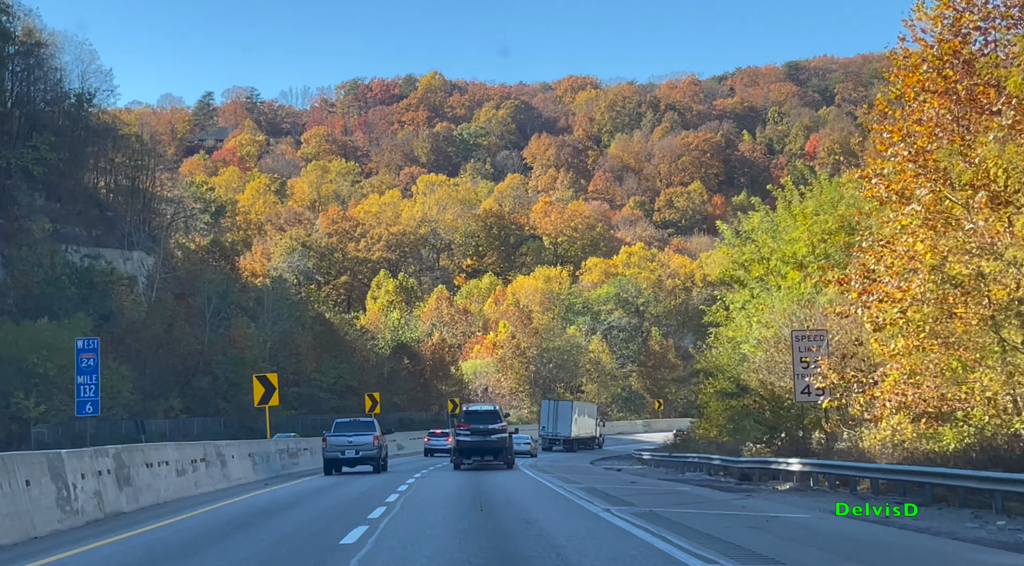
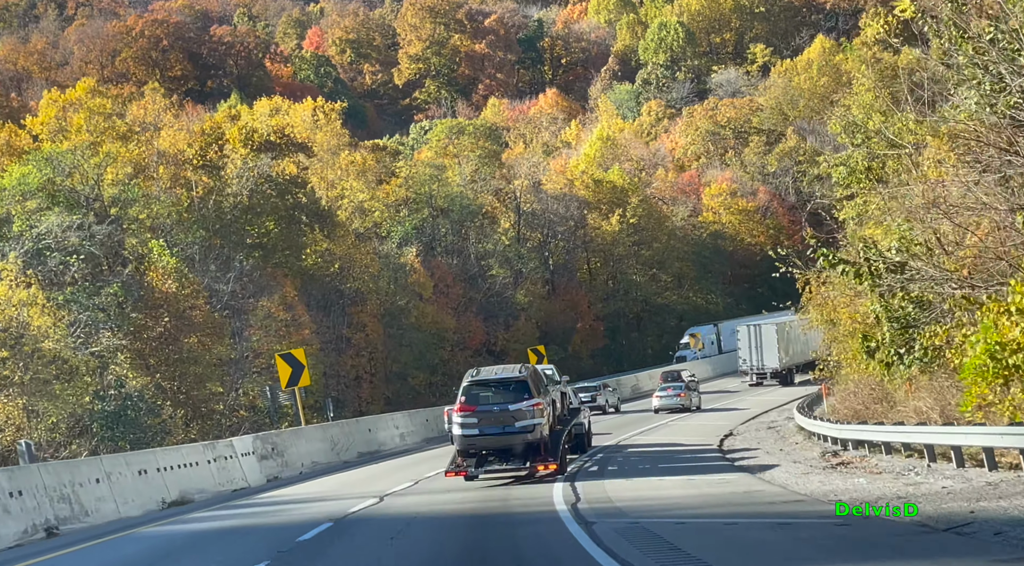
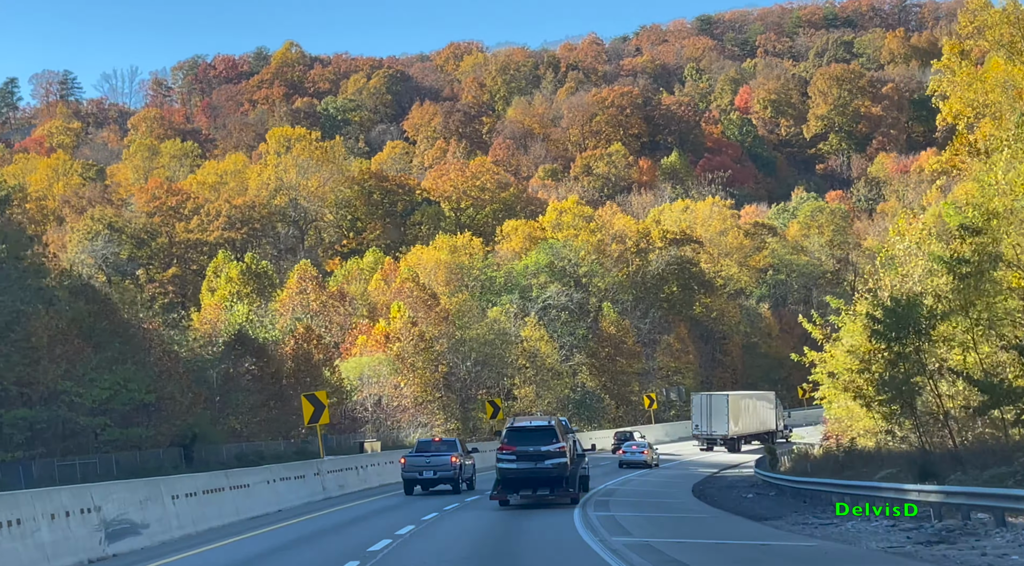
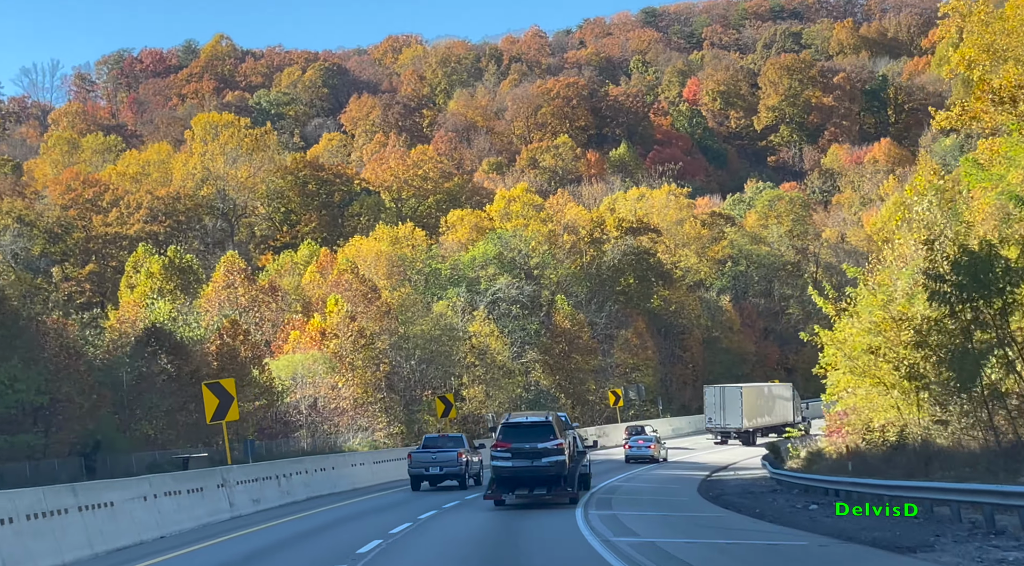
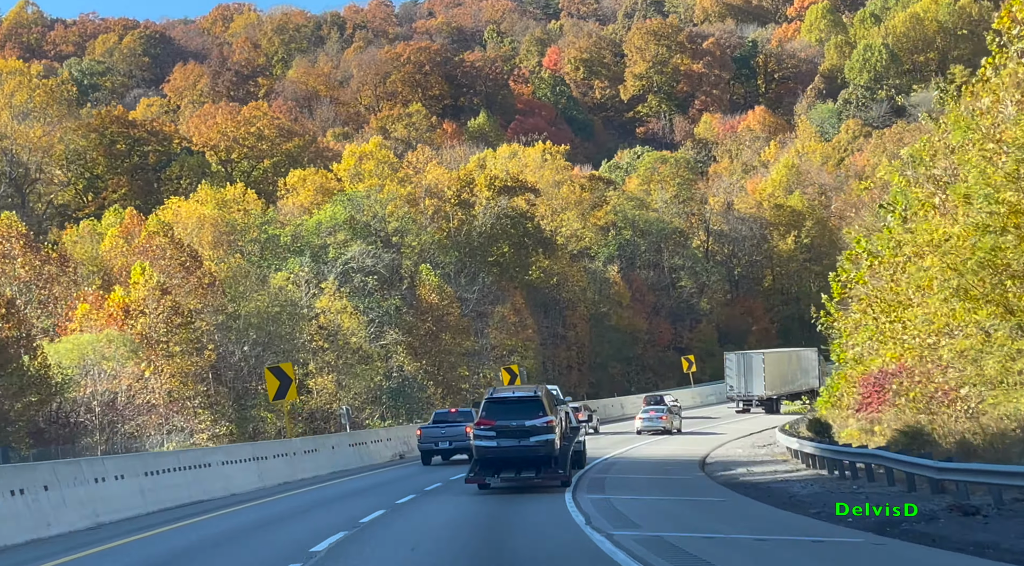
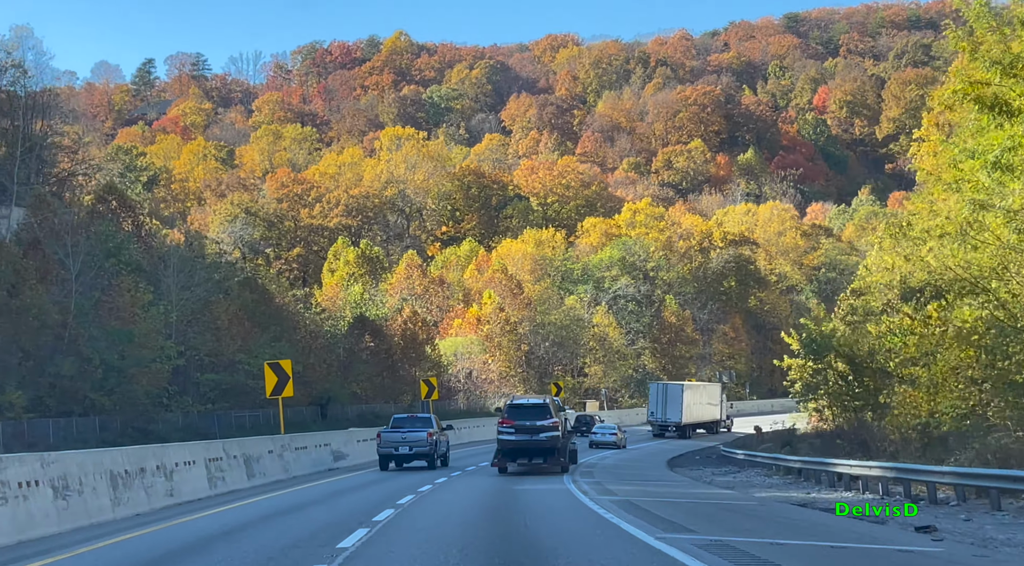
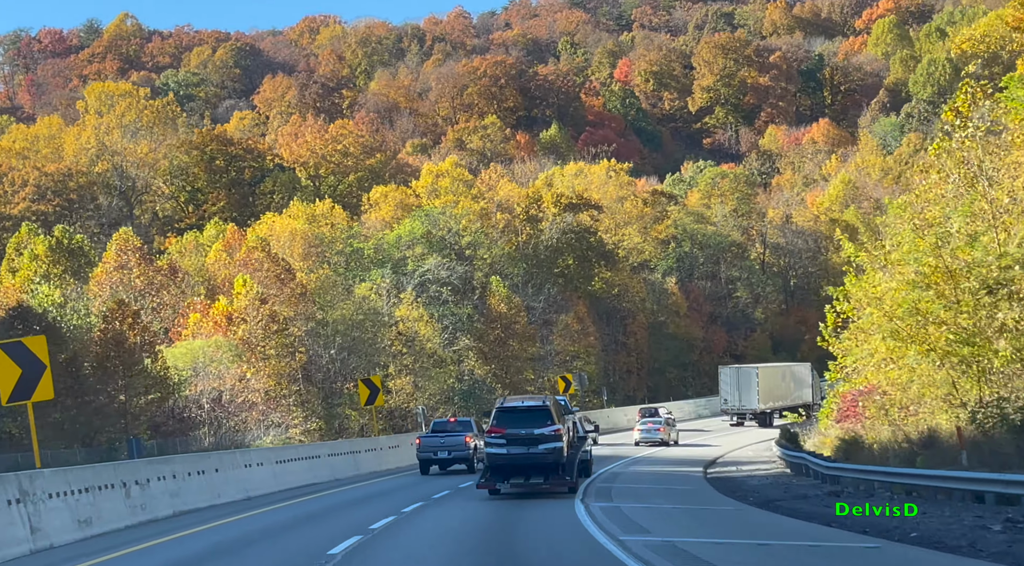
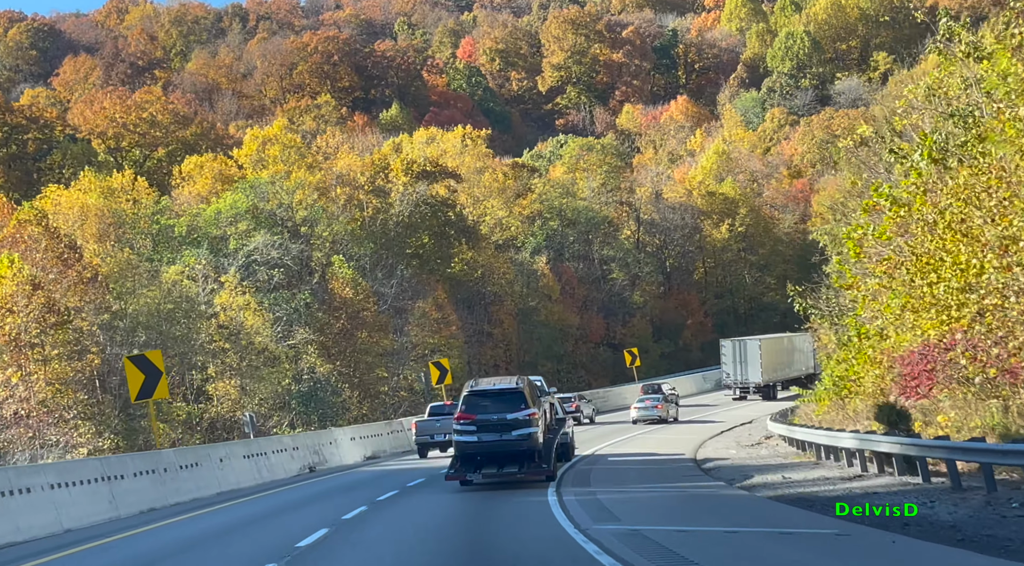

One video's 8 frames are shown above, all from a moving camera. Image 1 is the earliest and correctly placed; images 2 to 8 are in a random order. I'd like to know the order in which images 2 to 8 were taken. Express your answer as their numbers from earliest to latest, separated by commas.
6, 3, 4, 7, 5, 8, 2
